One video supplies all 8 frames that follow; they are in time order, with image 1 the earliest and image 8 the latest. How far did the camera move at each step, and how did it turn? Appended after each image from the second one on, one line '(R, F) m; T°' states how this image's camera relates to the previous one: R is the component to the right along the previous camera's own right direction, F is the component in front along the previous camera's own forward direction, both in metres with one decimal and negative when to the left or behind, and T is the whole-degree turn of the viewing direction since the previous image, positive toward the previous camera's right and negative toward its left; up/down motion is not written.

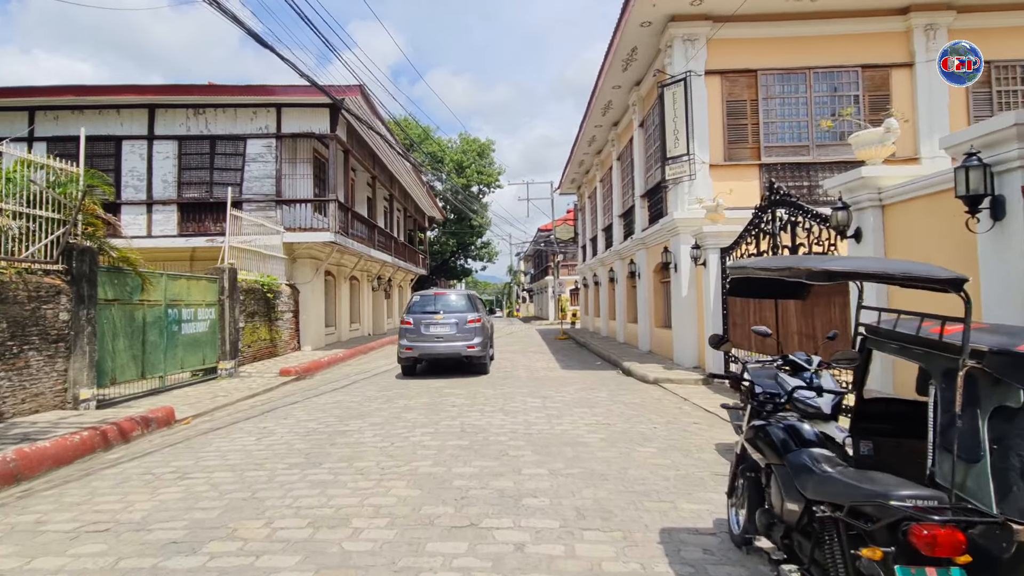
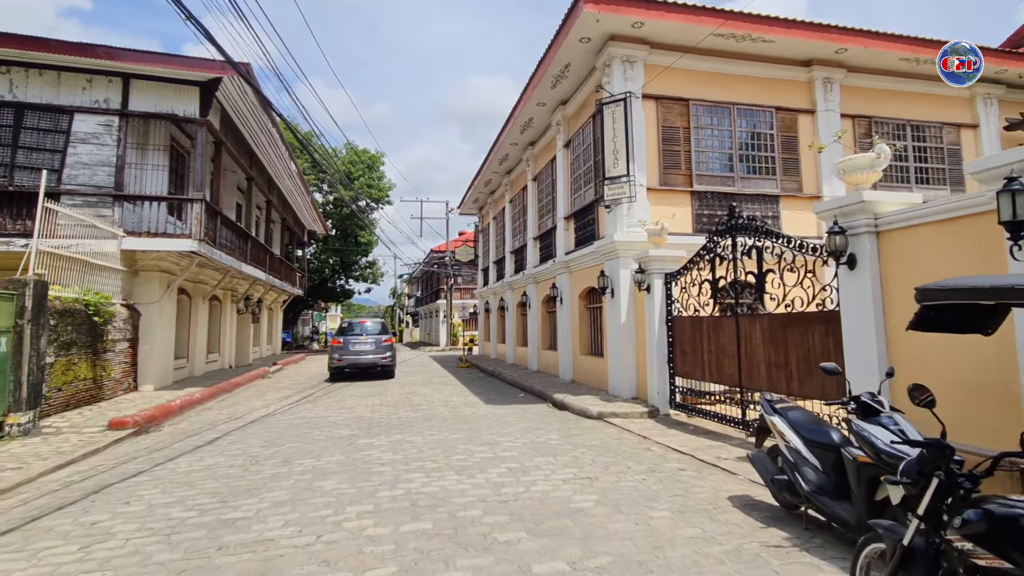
(-0.9, +1.4) m; +15°
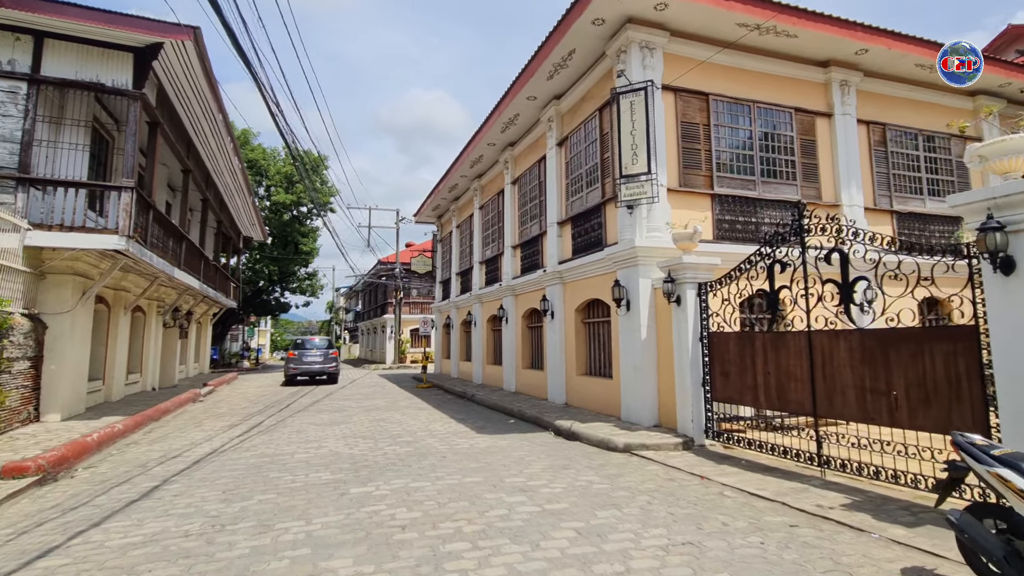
(-1.2, +1.4) m; +7°
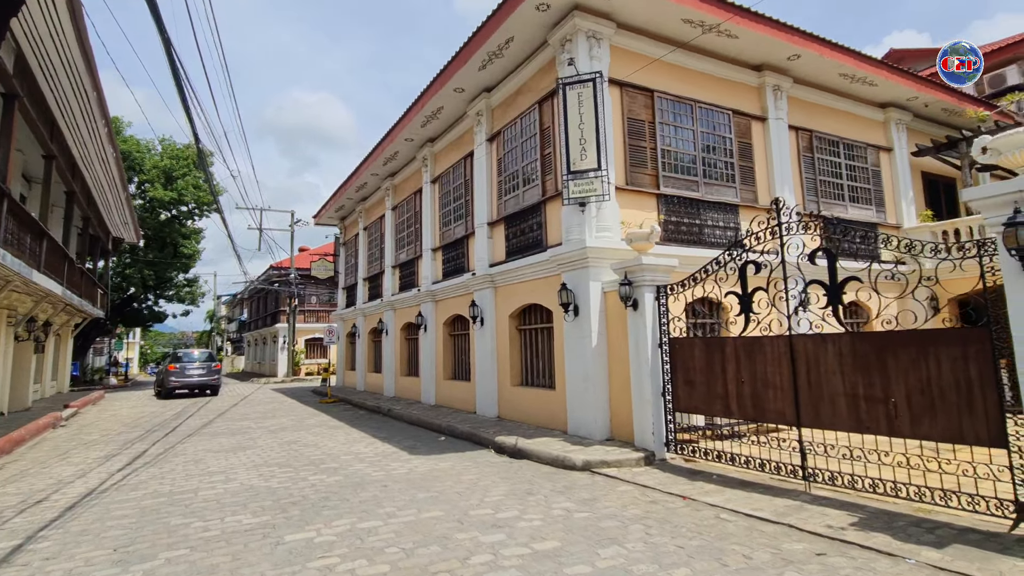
(-0.7, +1.1) m; +11°
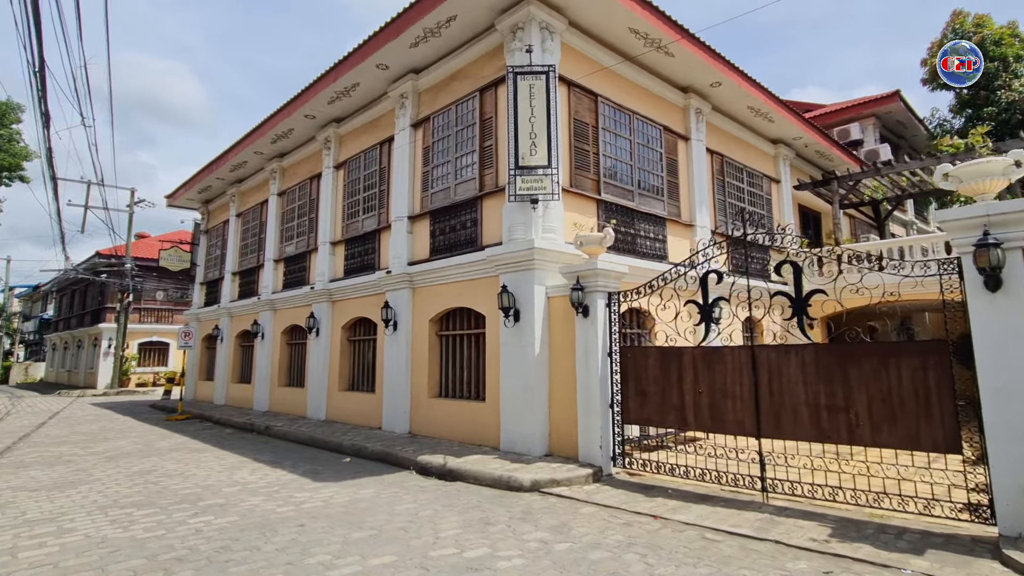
(-0.9, +0.8) m; +14°
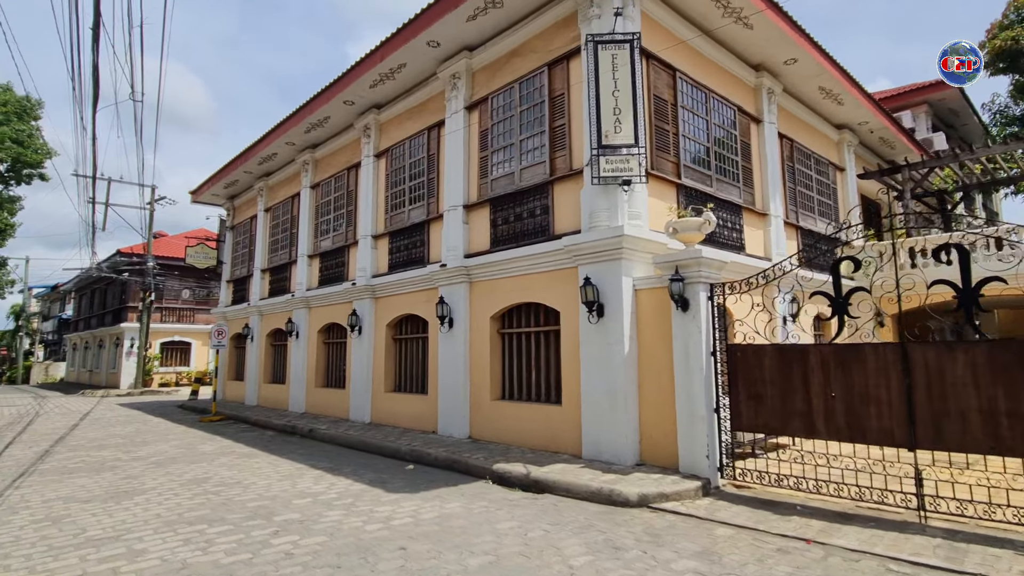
(-1.1, +0.7) m; -1°
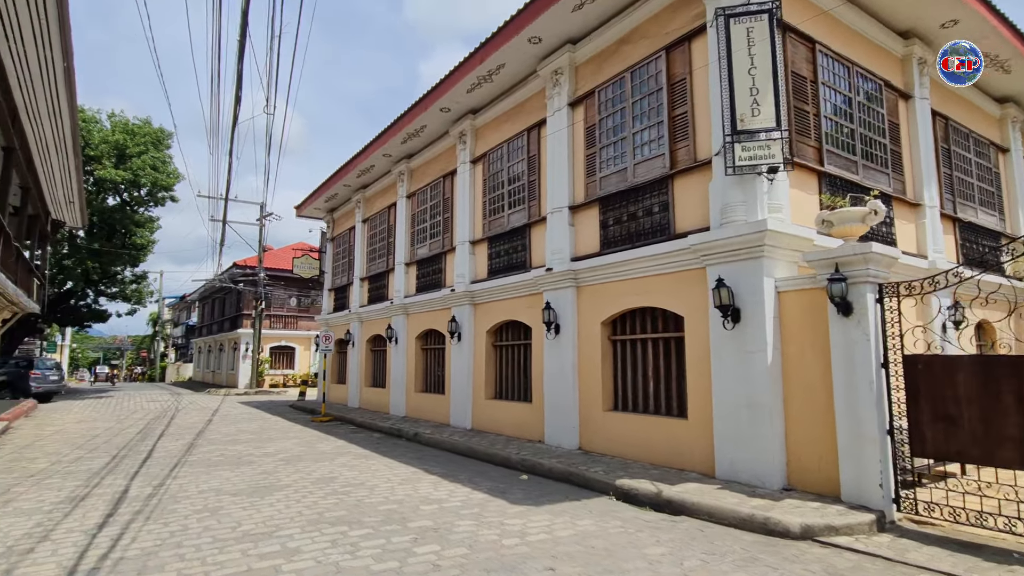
(-0.6, +0.3) m; -9°
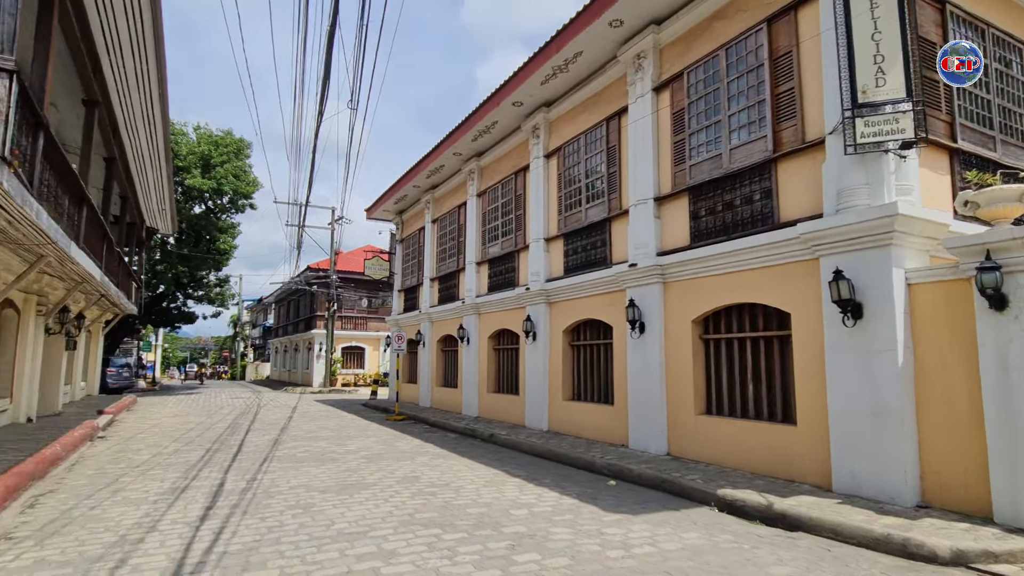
(-0.4, +0.2) m; -7°
